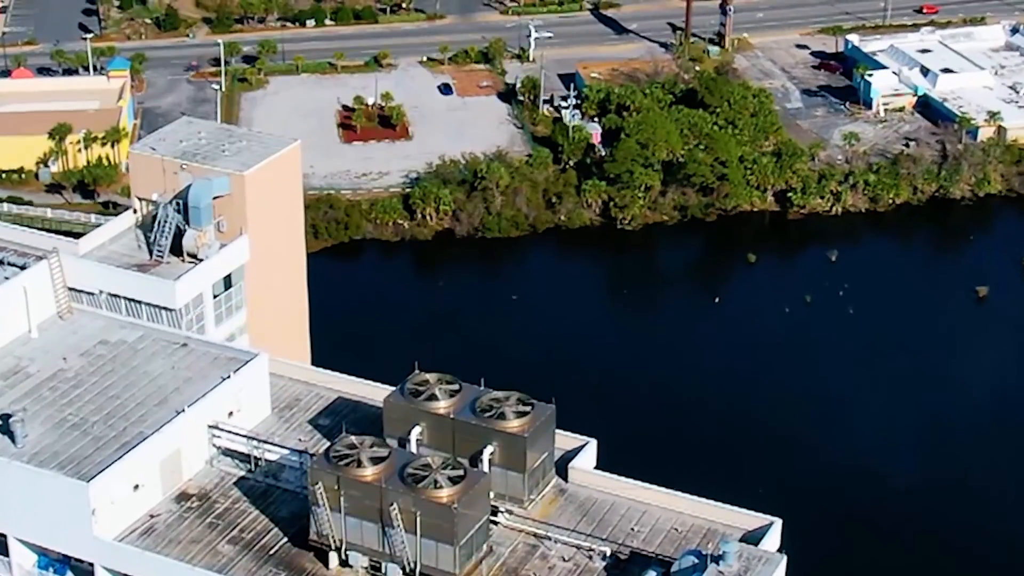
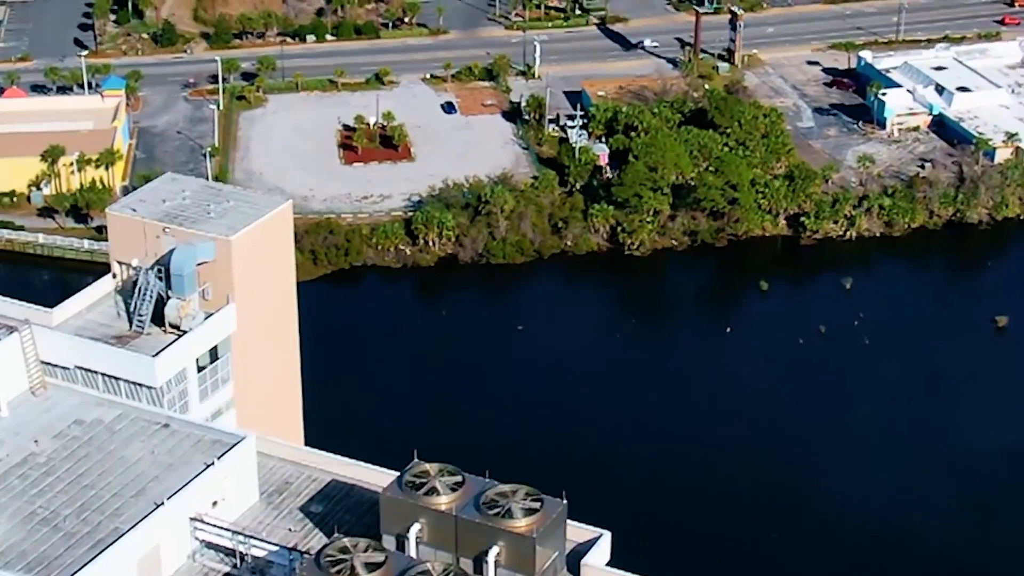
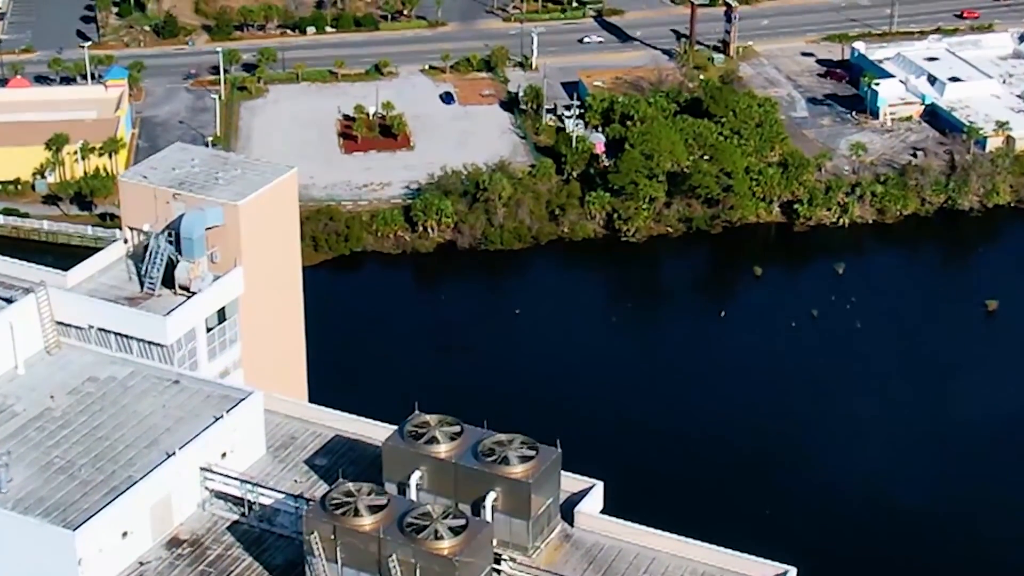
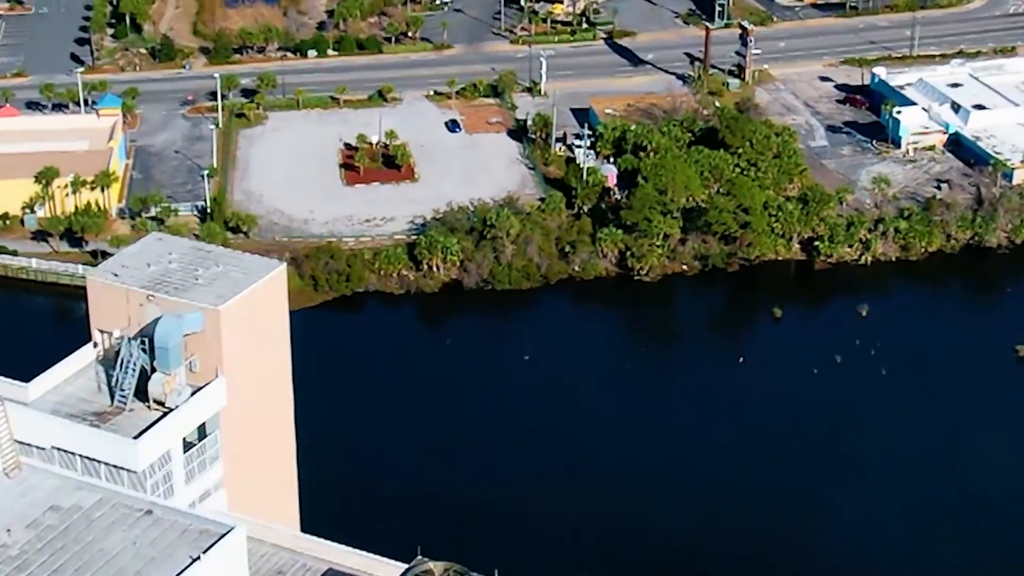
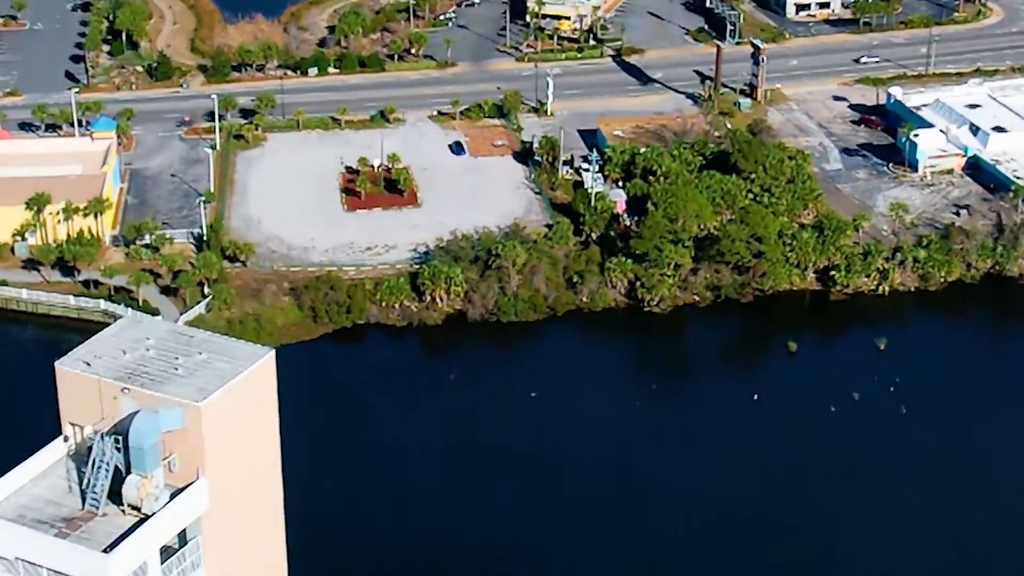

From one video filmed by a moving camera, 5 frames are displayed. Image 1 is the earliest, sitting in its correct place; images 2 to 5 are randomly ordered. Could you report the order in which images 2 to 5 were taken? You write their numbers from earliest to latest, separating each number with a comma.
3, 2, 4, 5
